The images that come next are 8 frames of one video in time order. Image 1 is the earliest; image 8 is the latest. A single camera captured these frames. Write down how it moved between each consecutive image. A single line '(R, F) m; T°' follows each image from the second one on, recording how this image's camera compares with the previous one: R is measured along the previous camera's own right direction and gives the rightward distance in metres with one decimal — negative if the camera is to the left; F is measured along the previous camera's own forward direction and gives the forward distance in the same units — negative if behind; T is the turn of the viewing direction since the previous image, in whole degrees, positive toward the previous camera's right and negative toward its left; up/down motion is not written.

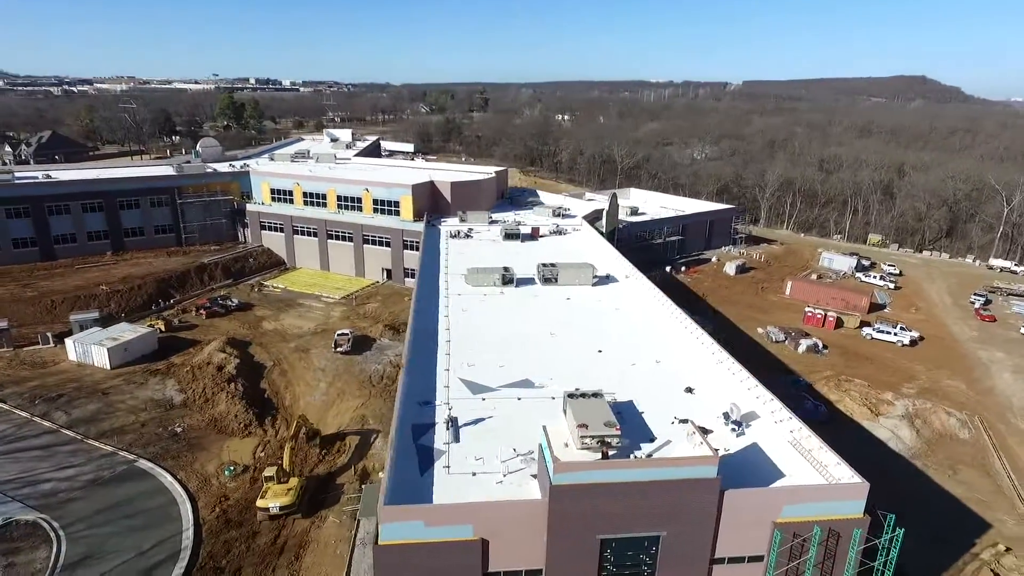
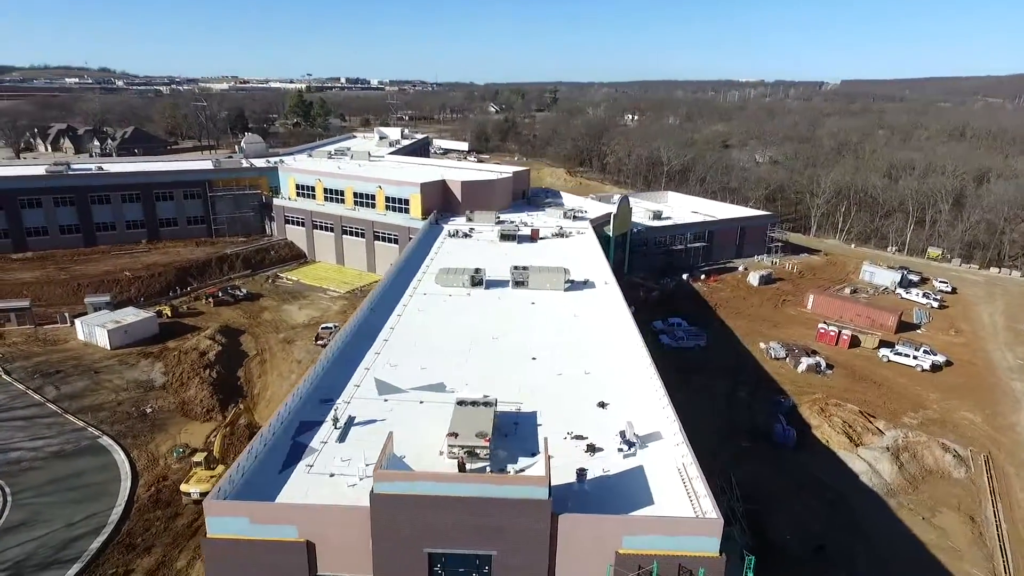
(+5.6, +0.8) m; -7°
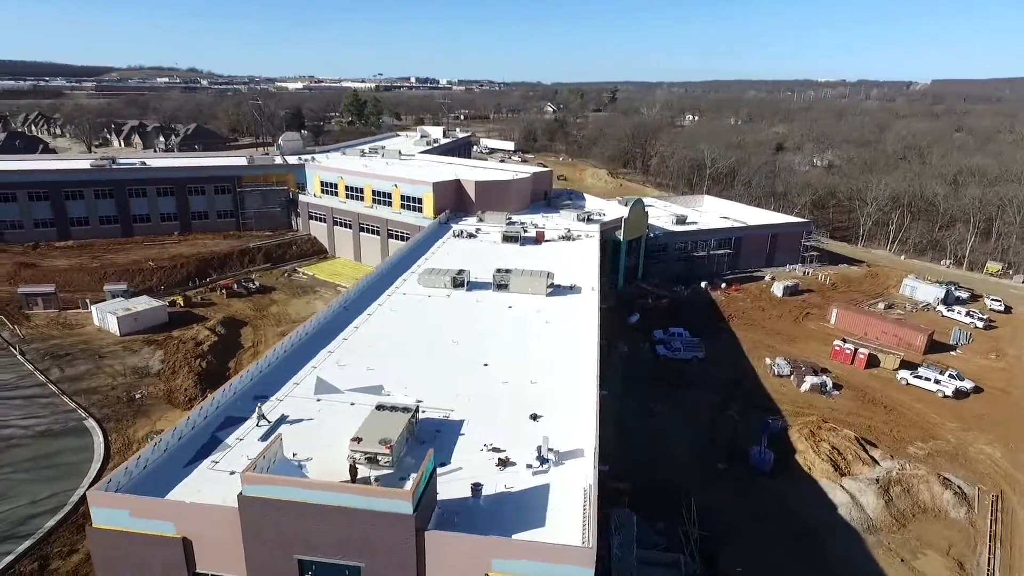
(+4.2, +0.8) m; -6°
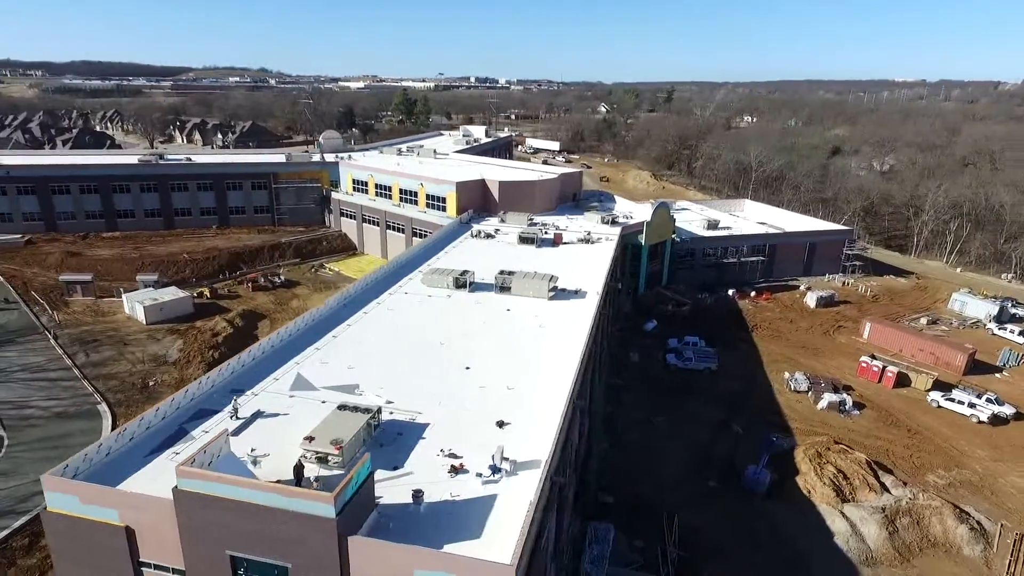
(+2.7, +0.5) m; -5°
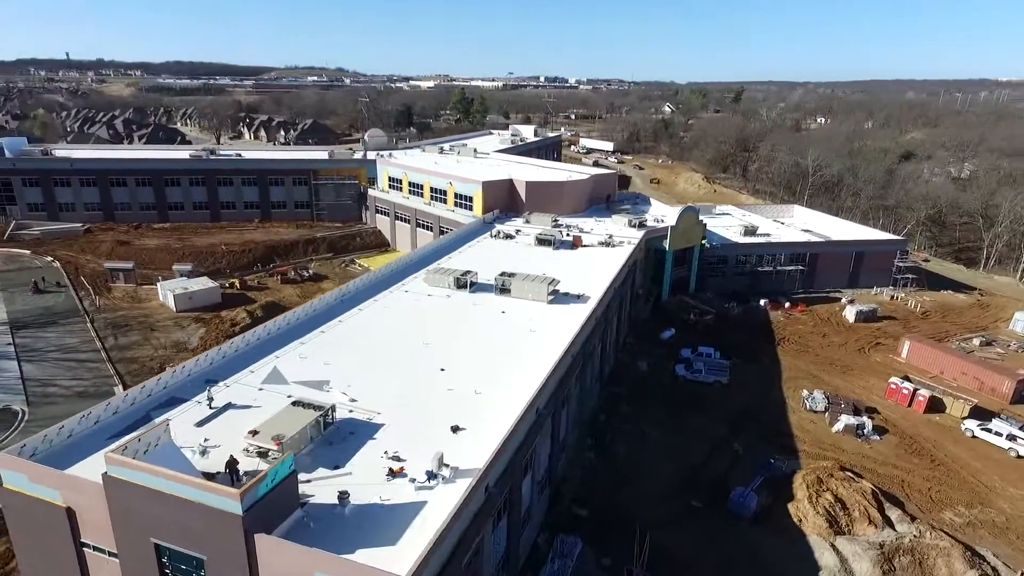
(+3.2, +0.6) m; -6°
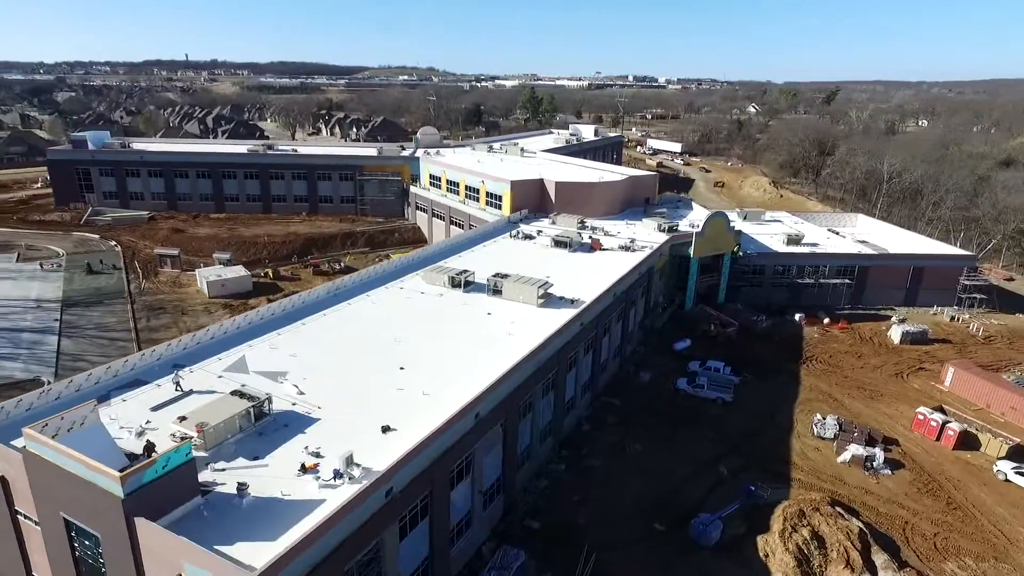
(+4.3, +0.8) m; -7°
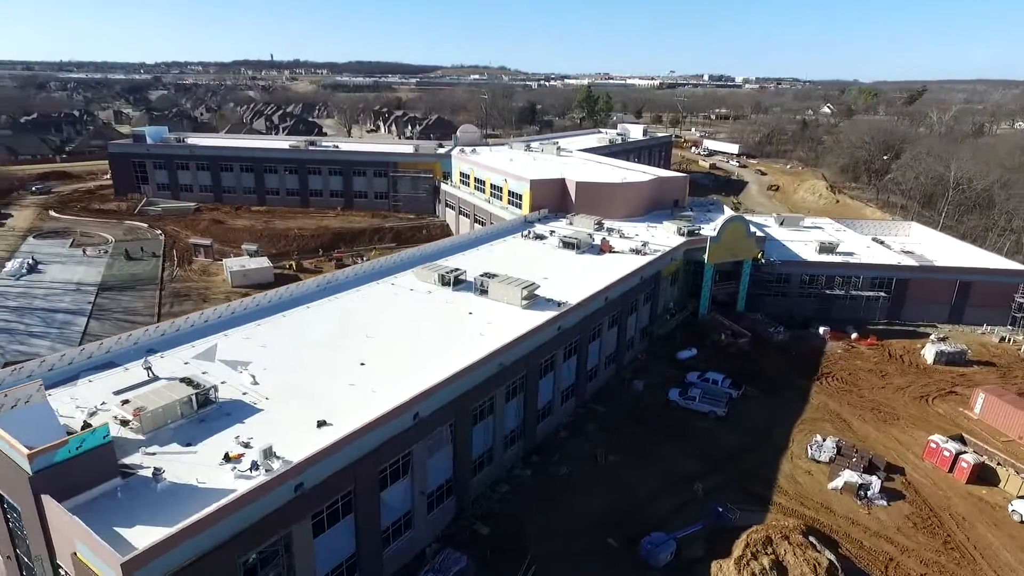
(+3.8, +0.7) m; -6°
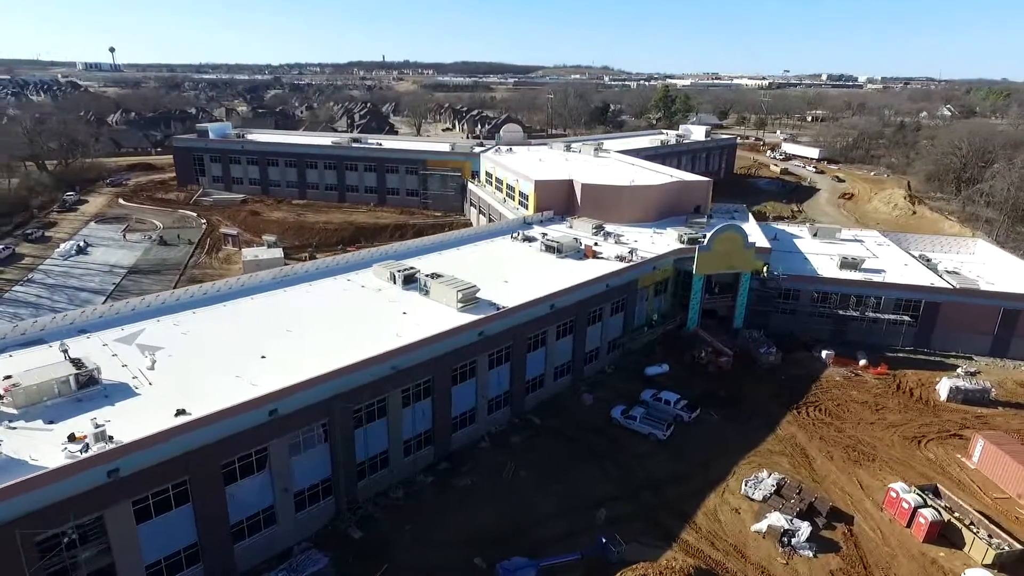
(+7.2, +1.4) m; -9°
